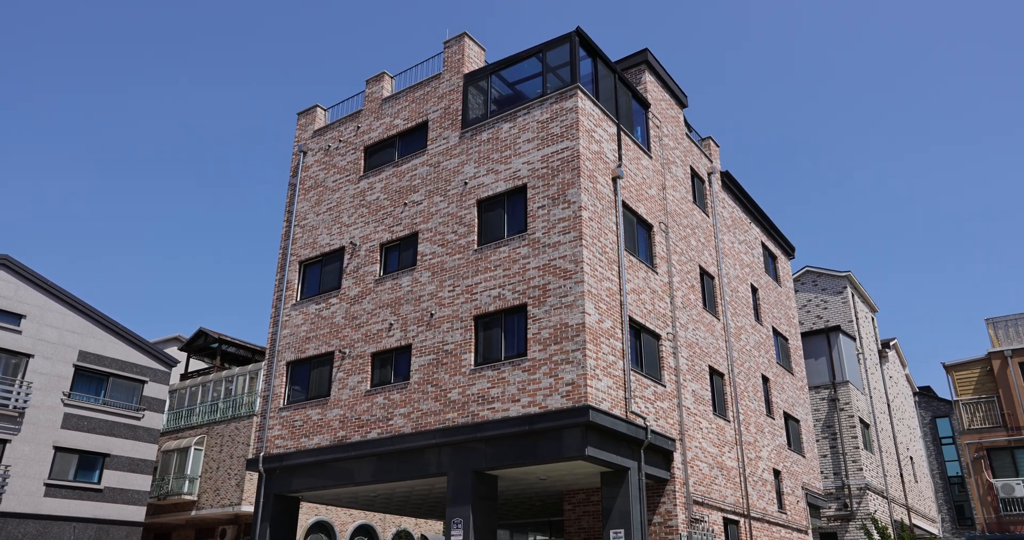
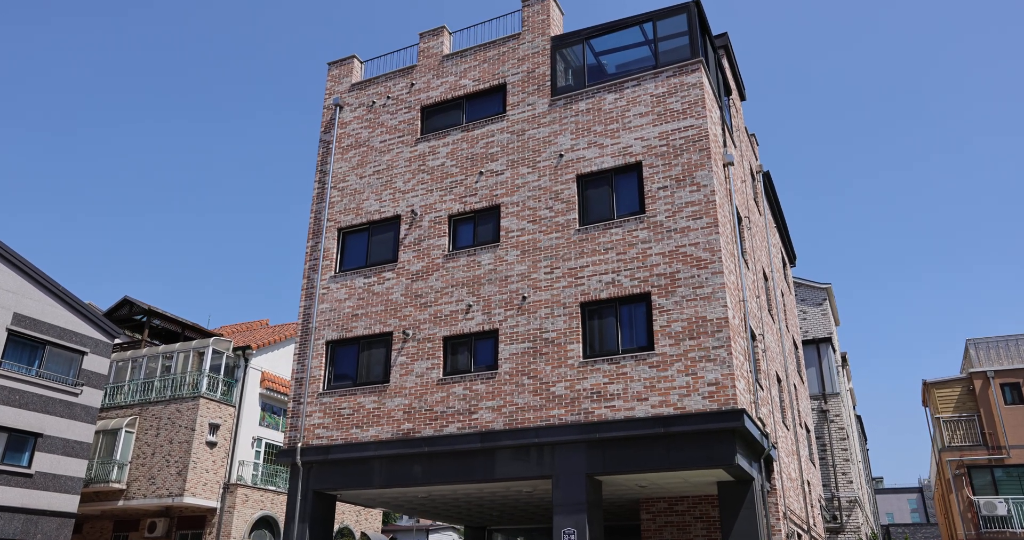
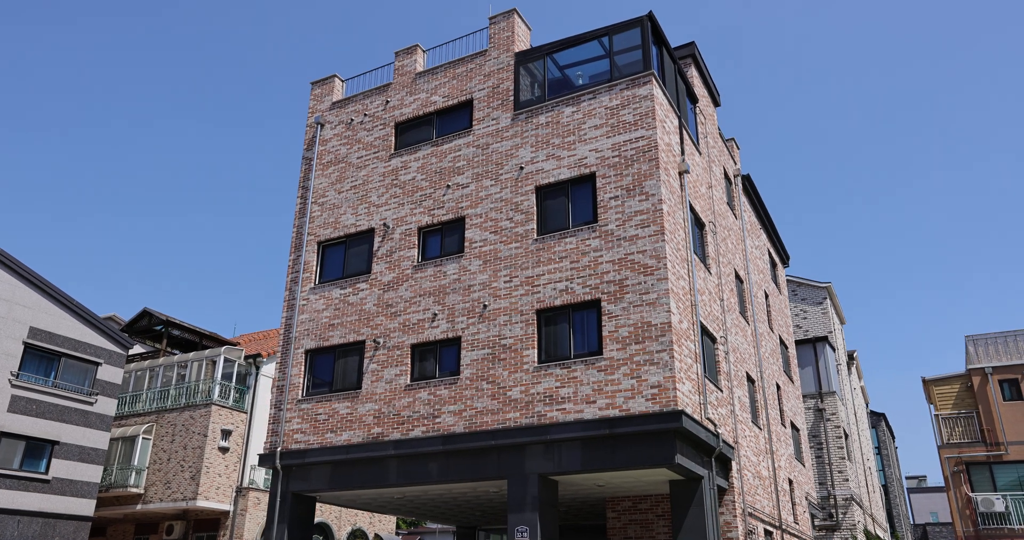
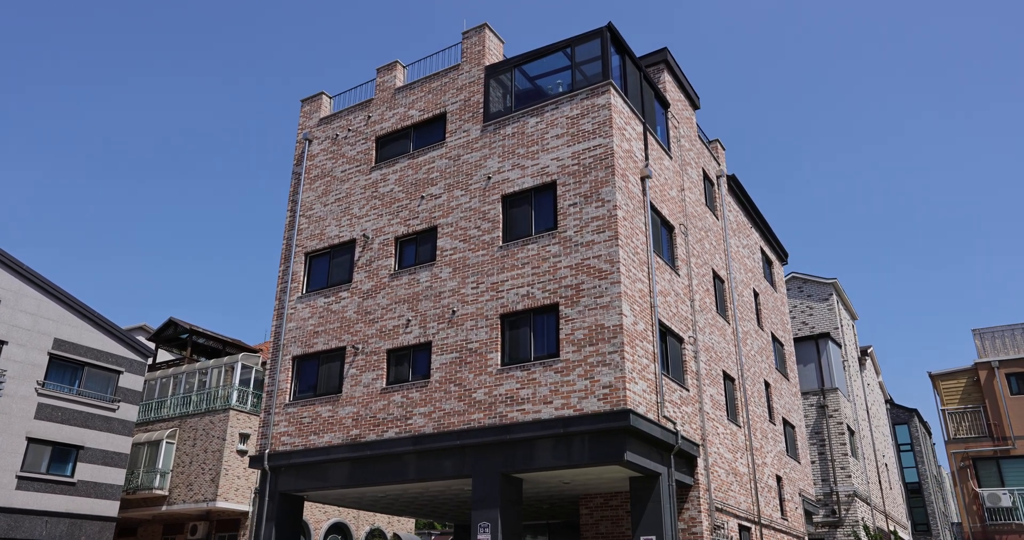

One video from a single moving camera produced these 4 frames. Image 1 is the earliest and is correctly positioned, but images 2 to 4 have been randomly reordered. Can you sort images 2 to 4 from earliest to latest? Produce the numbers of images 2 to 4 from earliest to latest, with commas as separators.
4, 3, 2
